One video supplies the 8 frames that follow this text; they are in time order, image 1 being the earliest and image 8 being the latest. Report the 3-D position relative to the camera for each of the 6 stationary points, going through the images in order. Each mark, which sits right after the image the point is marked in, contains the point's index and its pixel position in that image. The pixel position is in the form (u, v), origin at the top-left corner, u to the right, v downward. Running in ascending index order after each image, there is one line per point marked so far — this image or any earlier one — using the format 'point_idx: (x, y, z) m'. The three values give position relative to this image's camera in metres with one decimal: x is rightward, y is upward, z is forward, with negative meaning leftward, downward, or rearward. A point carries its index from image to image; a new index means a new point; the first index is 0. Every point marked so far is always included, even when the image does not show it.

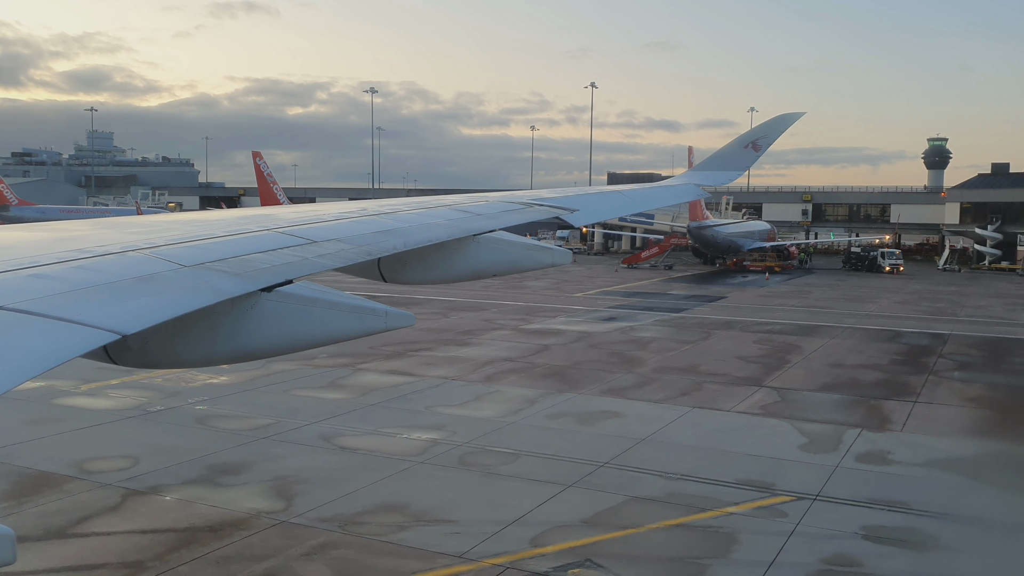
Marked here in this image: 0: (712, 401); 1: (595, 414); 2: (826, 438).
0: (+3.6, -2.0, +19.6) m
1: (+1.4, -2.0, +17.8) m
2: (+4.4, -2.1, +15.4) m
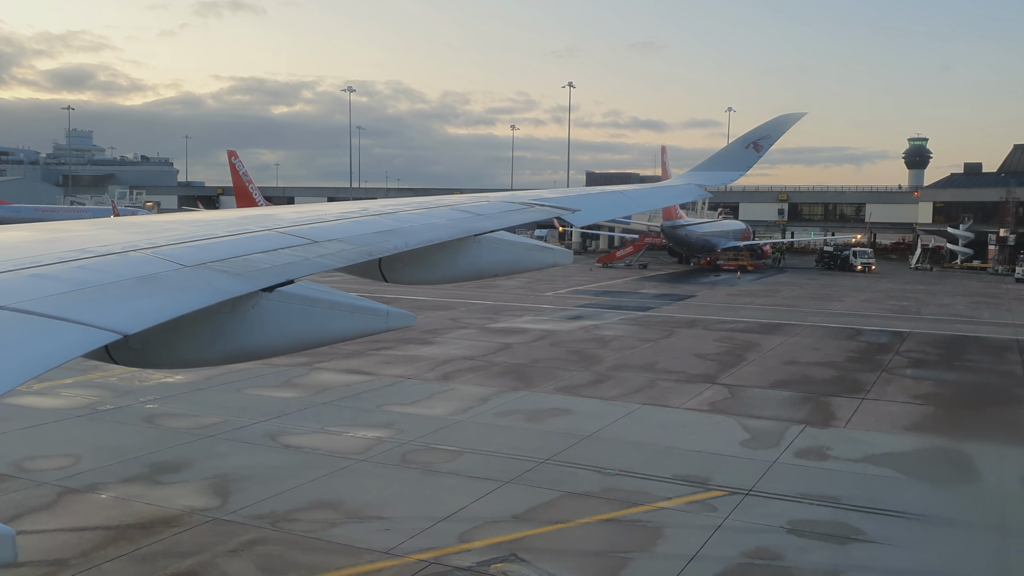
0: (+2.7, -2.0, +19.7) m
1: (+0.5, -2.0, +17.9) m
2: (+3.6, -2.1, +15.6) m
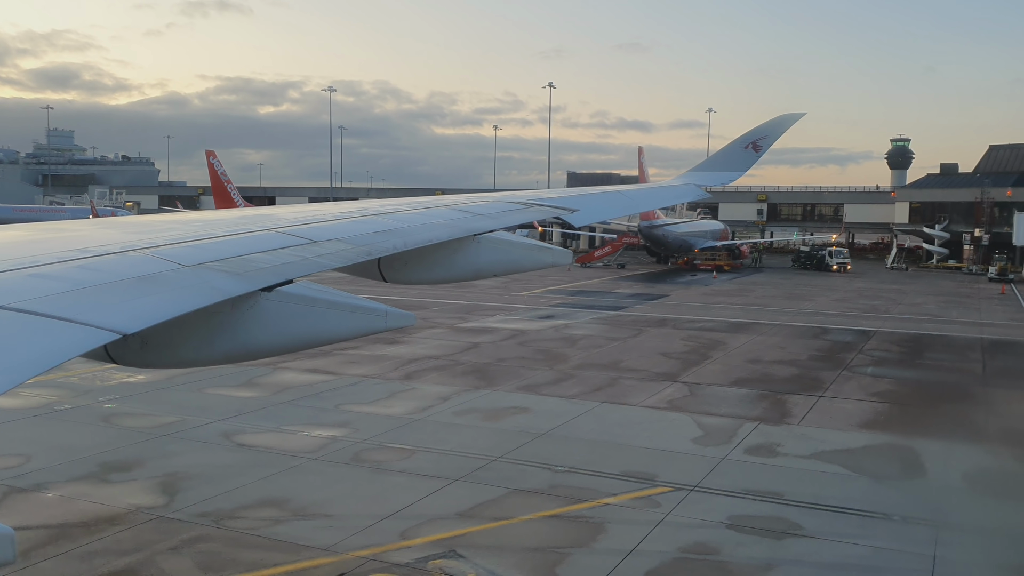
0: (+2.0, -2.0, +19.8) m
1: (-0.1, -2.0, +17.9) m
2: (+3.0, -2.0, +15.7) m
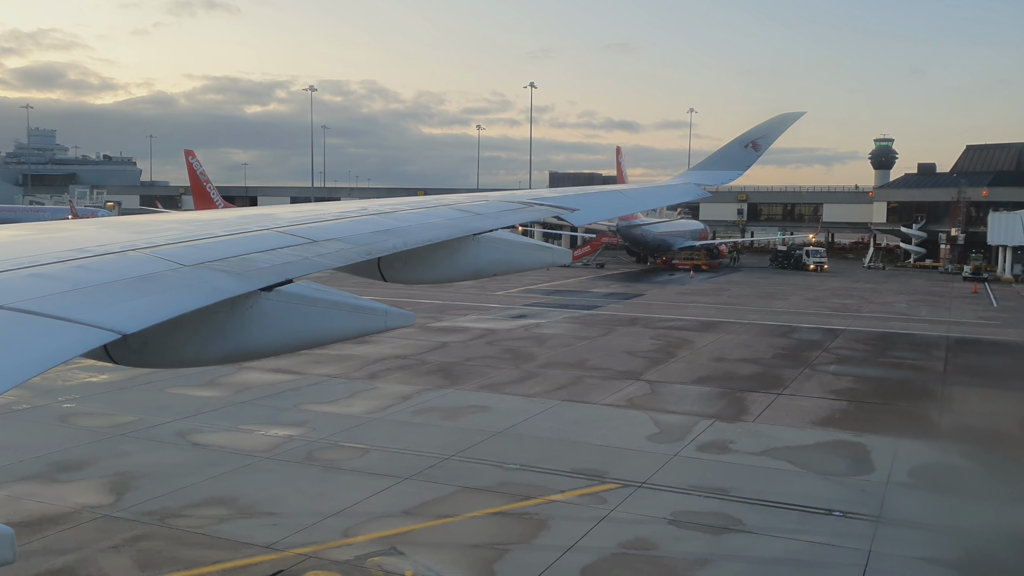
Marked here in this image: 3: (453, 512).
0: (+1.3, -1.9, +19.9) m
1: (-0.8, -2.0, +18.0) m
2: (+2.4, -2.0, +15.8) m
3: (-0.6, -2.2, +10.9) m
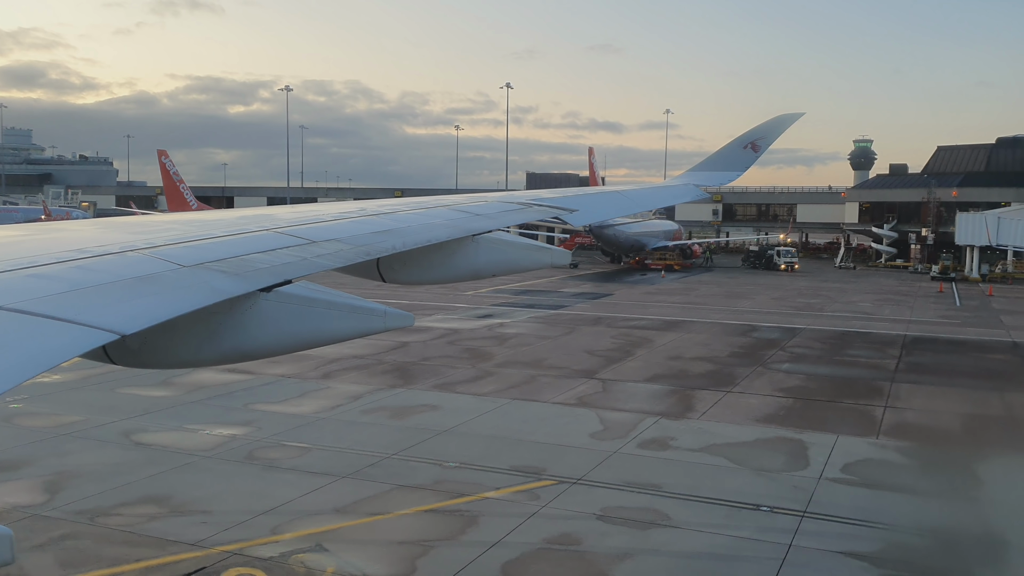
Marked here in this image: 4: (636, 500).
0: (+0.5, -1.9, +20.0) m
1: (-1.6, -1.9, +18.0) m
2: (+1.6, -2.0, +15.9) m
3: (-1.3, -2.2, +10.9) m
4: (+1.3, -2.2, +11.3) m
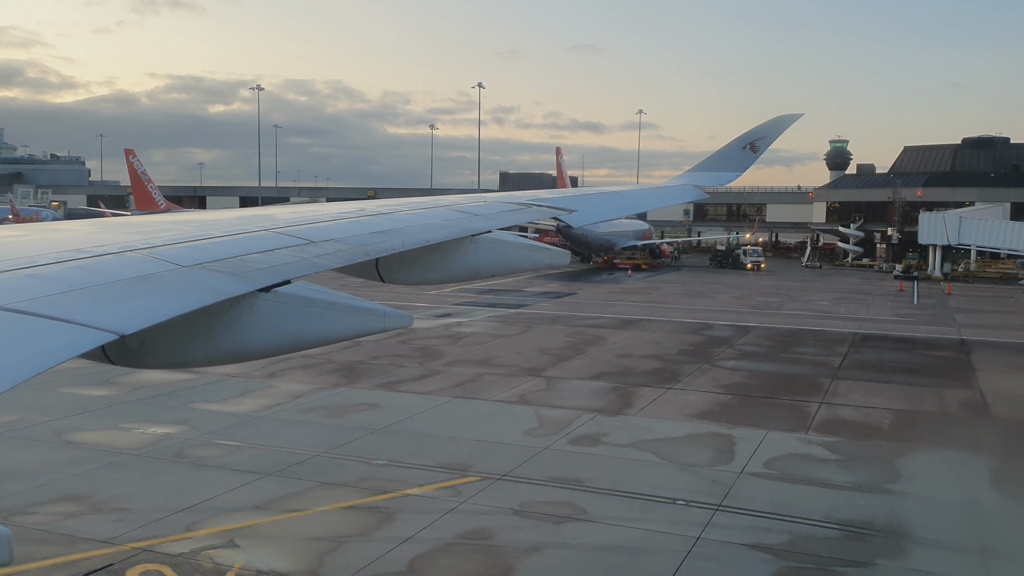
0: (-0.6, -1.9, +20.1) m
1: (-2.6, -1.9, +18.1) m
2: (+0.6, -2.0, +16.0) m
3: (-2.1, -2.2, +11.0) m
4: (+0.5, -2.1, +11.4) m
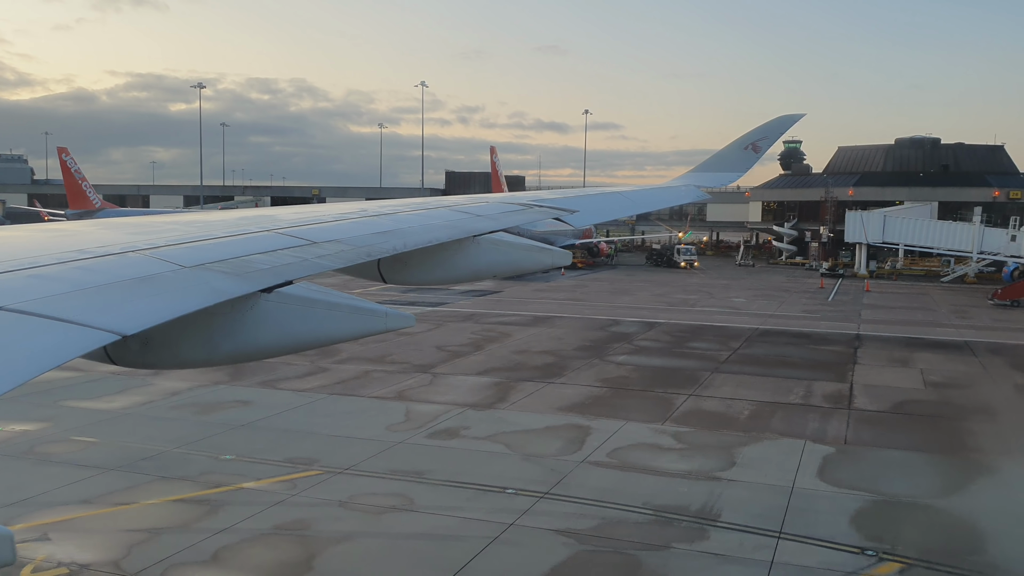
0: (-2.7, -1.8, +20.1) m
1: (-4.7, -1.9, +18.0) m
2: (-1.3, -1.9, +16.1) m
3: (-3.8, -2.1, +11.0) m
4: (-1.3, -2.1, +11.5) m
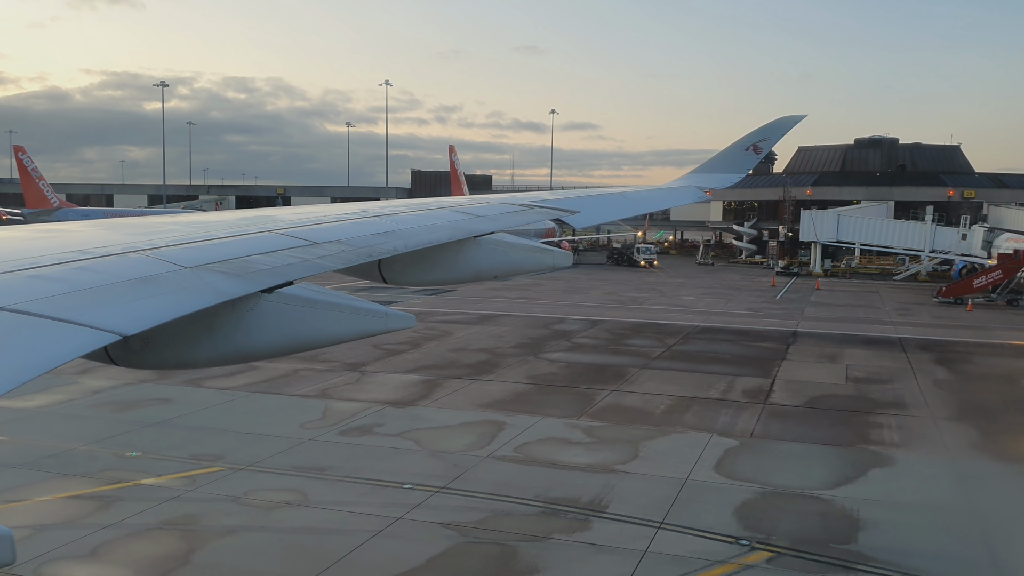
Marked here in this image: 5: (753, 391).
0: (-4.1, -1.8, +20.1) m
1: (-5.9, -1.8, +18.0) m
2: (-2.5, -1.9, +16.2) m
3: (-4.8, -2.1, +10.9) m
4: (-2.3, -2.0, +11.5) m
5: (+4.1, -1.7, +18.4) m
